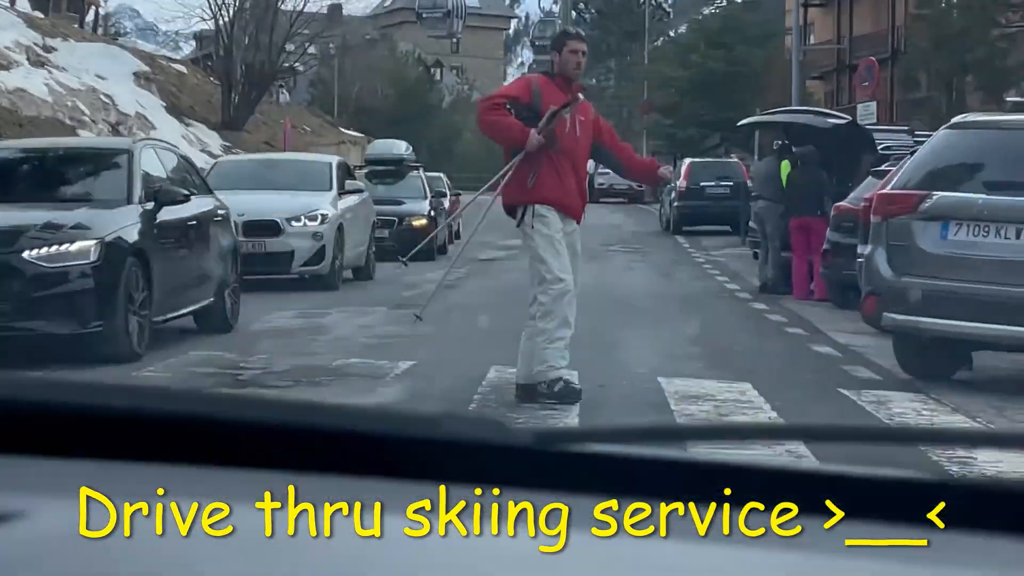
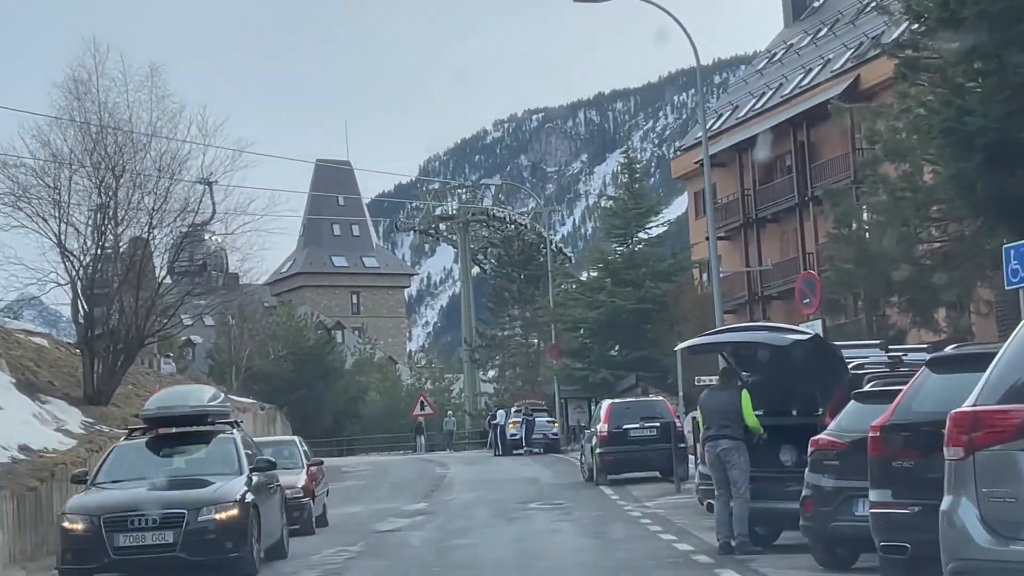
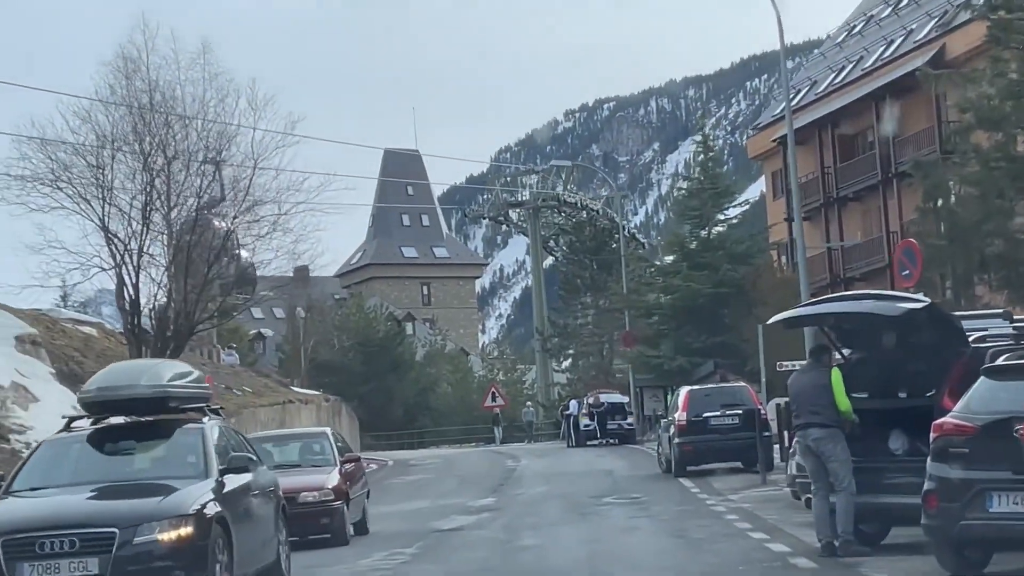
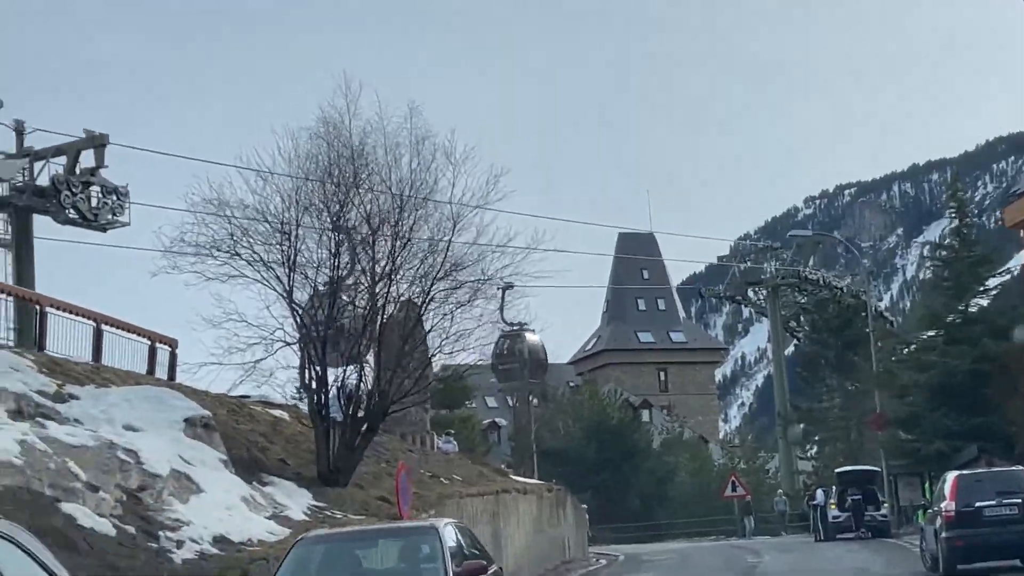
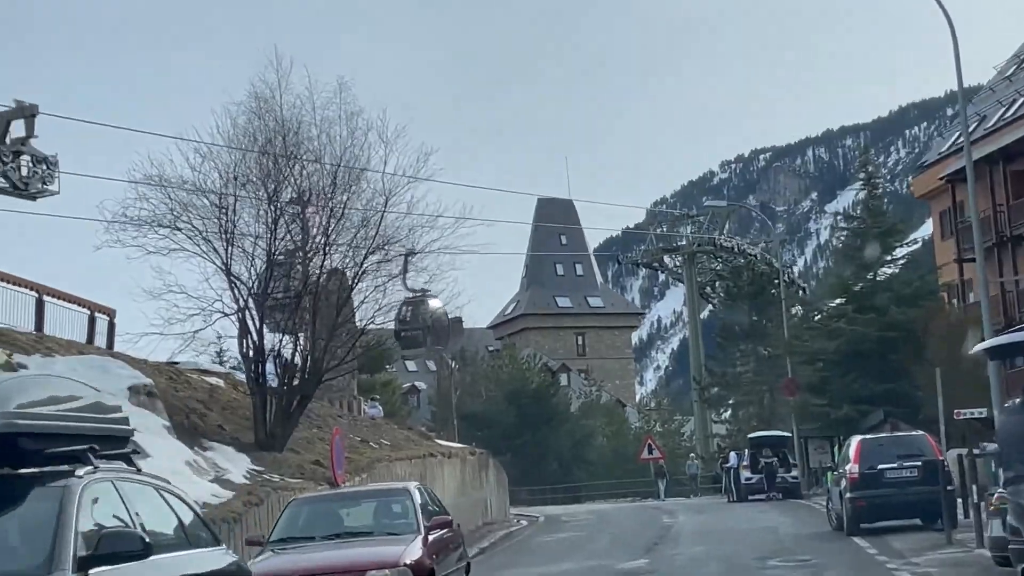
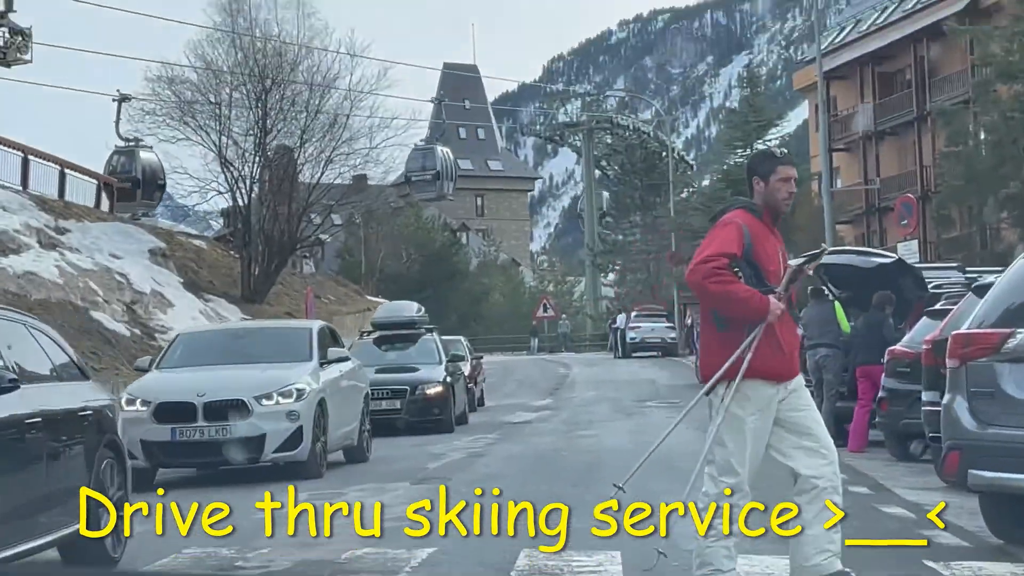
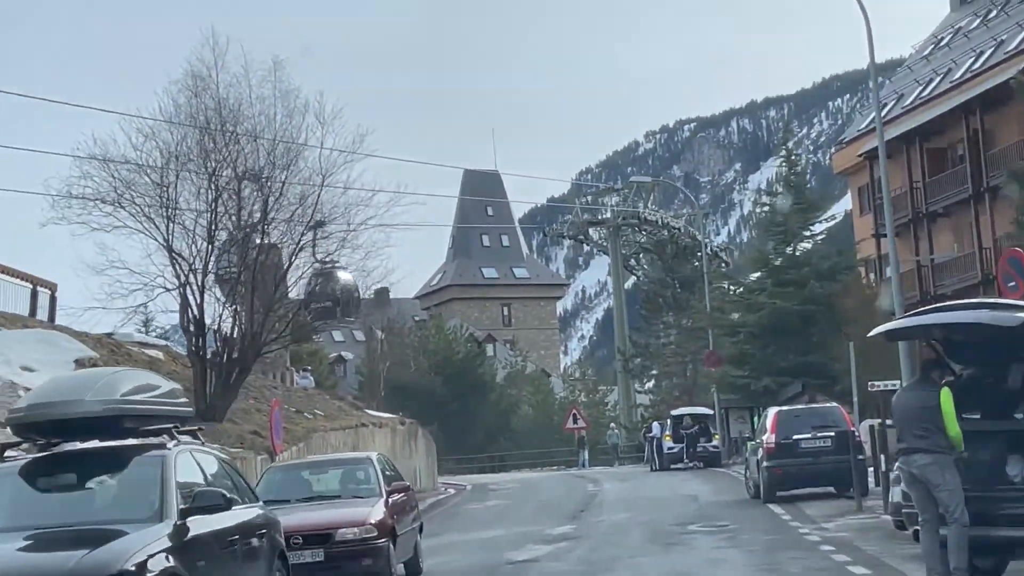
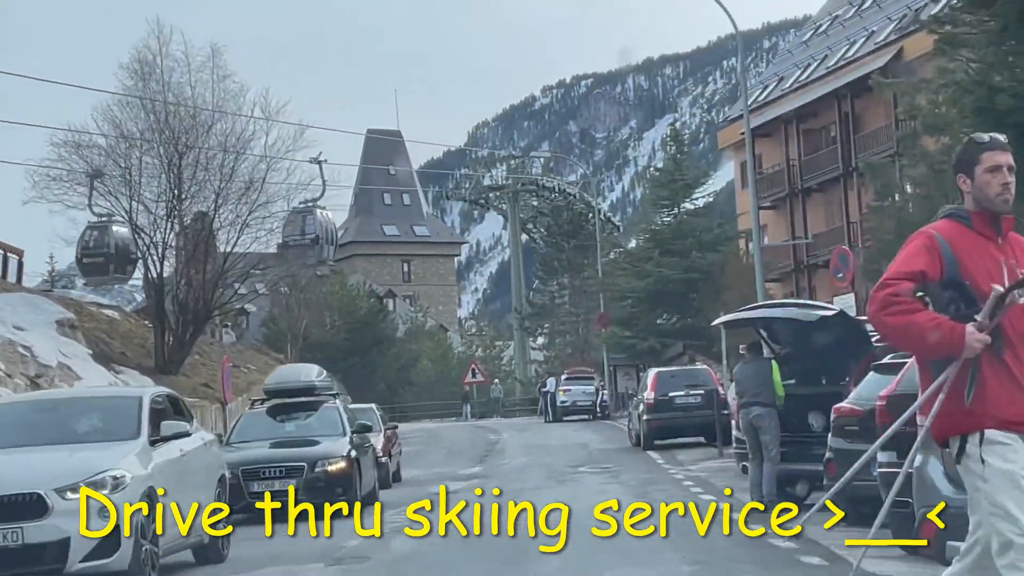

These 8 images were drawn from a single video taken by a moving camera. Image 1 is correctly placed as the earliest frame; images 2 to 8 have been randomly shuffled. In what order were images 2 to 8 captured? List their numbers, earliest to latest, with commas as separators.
6, 8, 2, 3, 7, 5, 4
